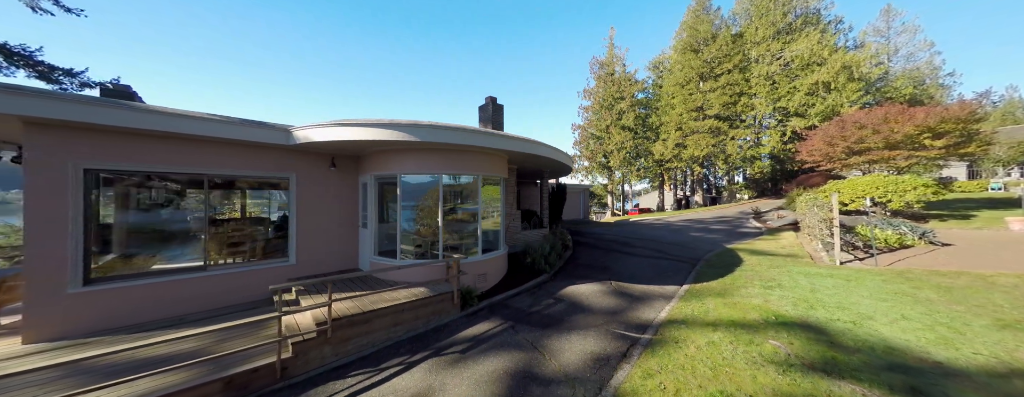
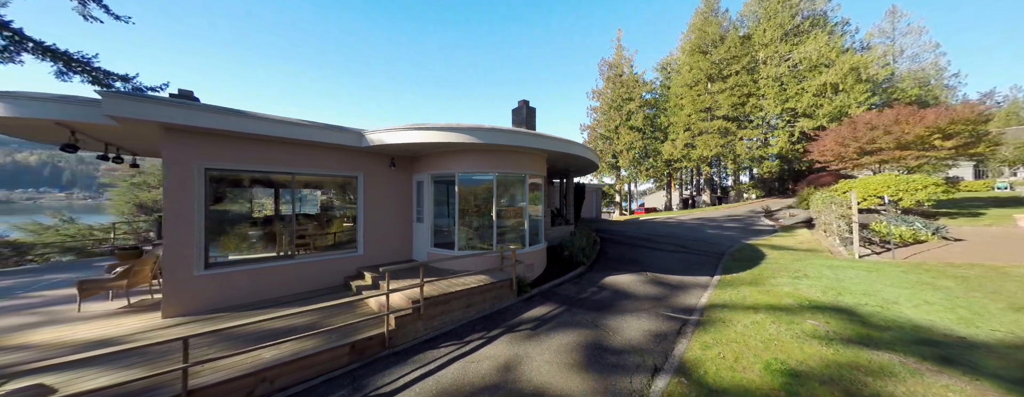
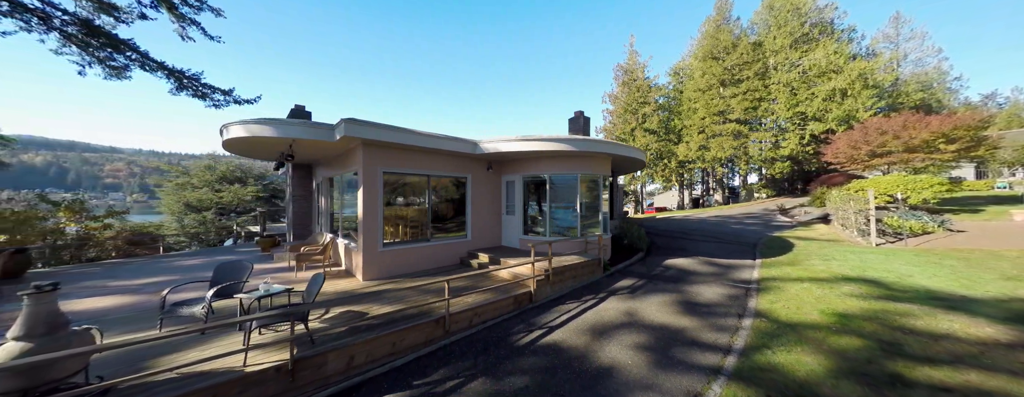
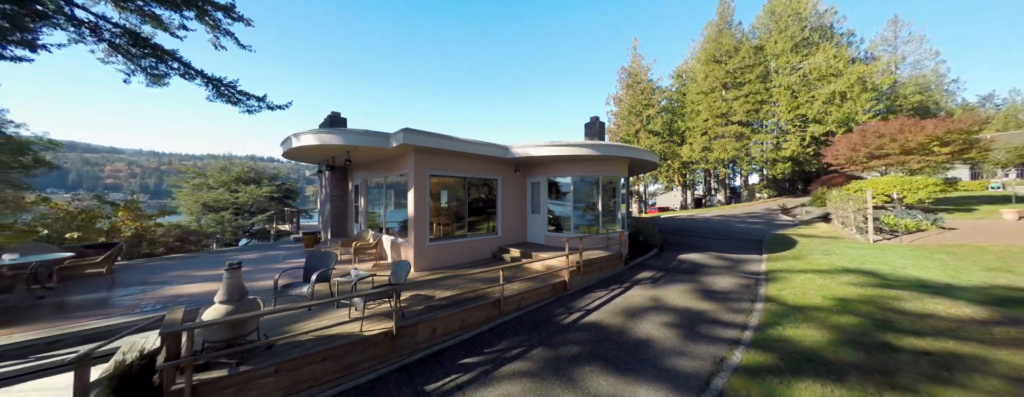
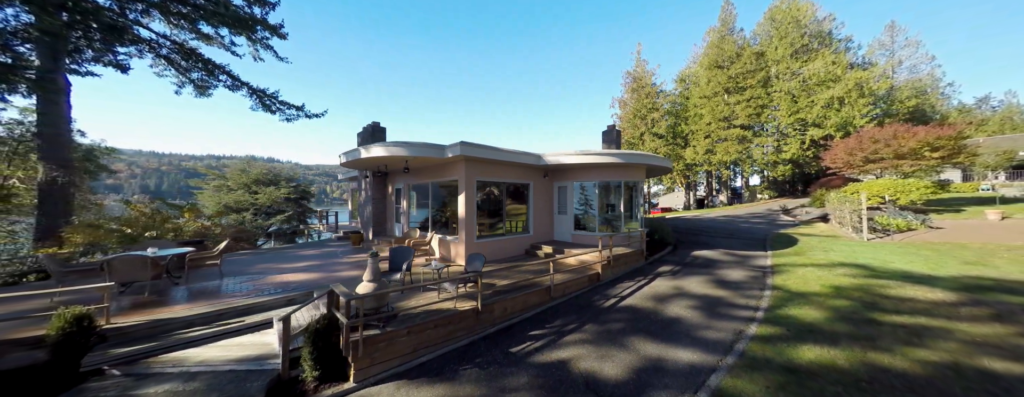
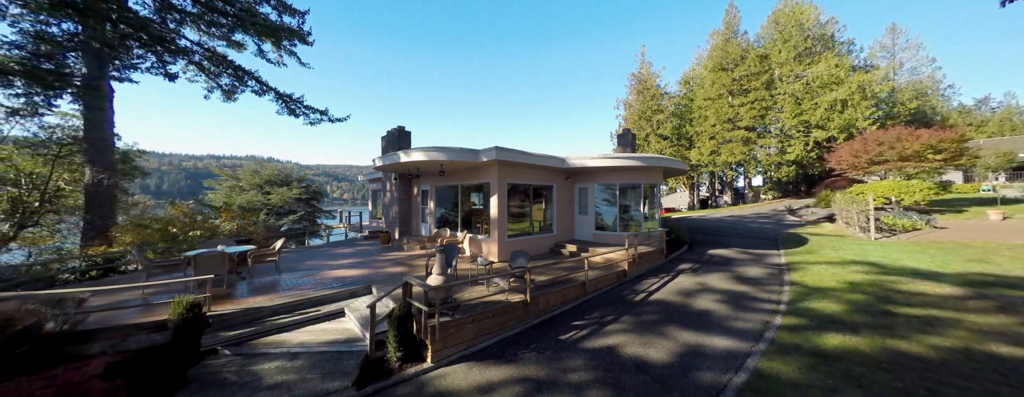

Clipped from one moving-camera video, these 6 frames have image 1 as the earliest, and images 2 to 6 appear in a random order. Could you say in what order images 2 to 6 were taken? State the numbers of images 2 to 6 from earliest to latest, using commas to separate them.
2, 3, 4, 5, 6
